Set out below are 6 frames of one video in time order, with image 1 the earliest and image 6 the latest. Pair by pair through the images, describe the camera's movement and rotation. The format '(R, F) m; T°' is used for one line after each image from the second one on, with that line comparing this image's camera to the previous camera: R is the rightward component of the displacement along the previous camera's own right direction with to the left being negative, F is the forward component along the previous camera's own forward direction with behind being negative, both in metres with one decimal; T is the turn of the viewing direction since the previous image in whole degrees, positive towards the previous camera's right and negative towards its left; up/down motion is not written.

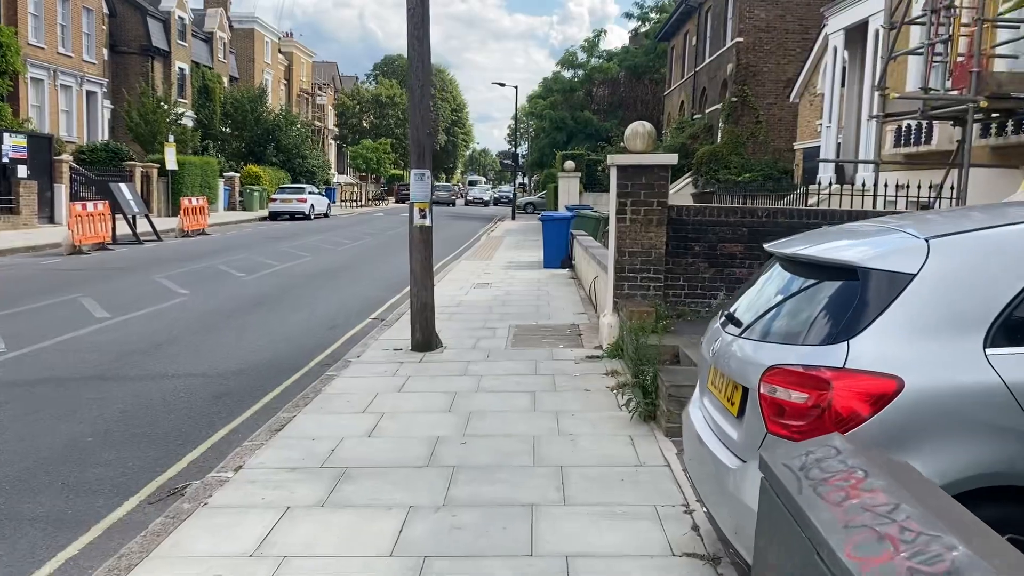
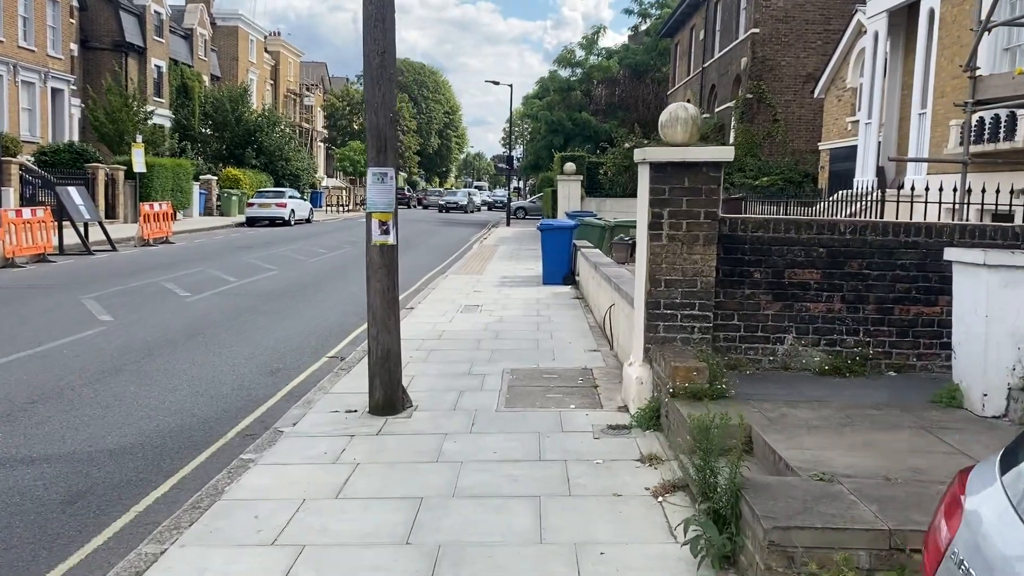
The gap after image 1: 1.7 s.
(0.0, +2.4) m; 0°
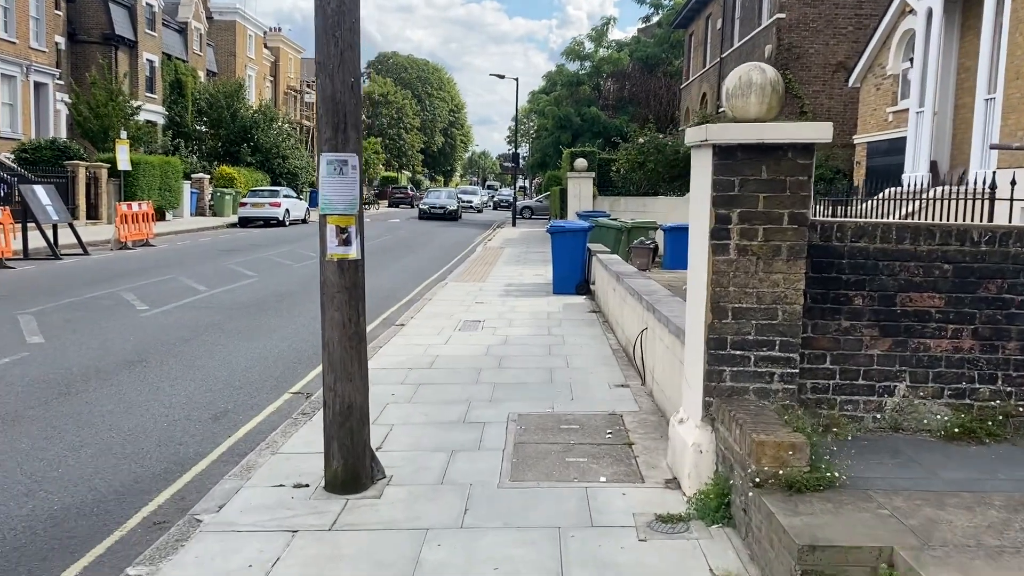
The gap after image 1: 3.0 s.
(0.0, +1.8) m; 0°
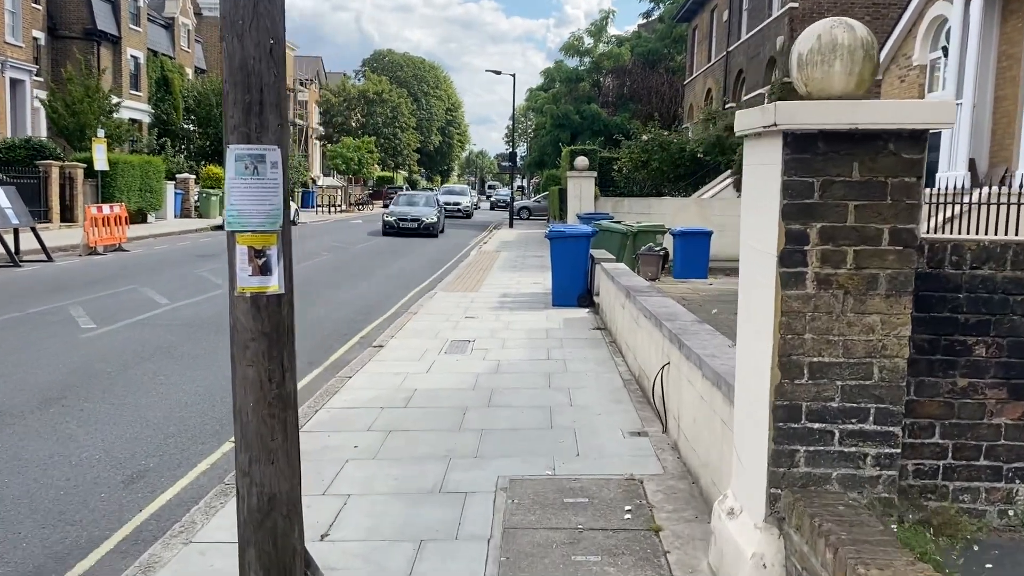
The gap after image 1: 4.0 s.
(+0.1, +1.3) m; 0°
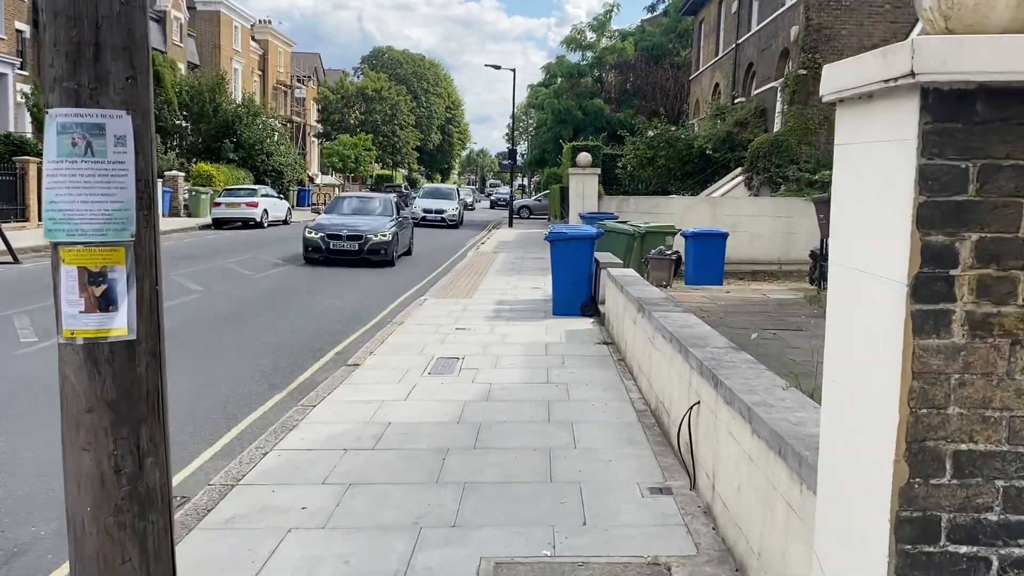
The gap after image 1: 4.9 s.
(+0.1, +1.2) m; 0°
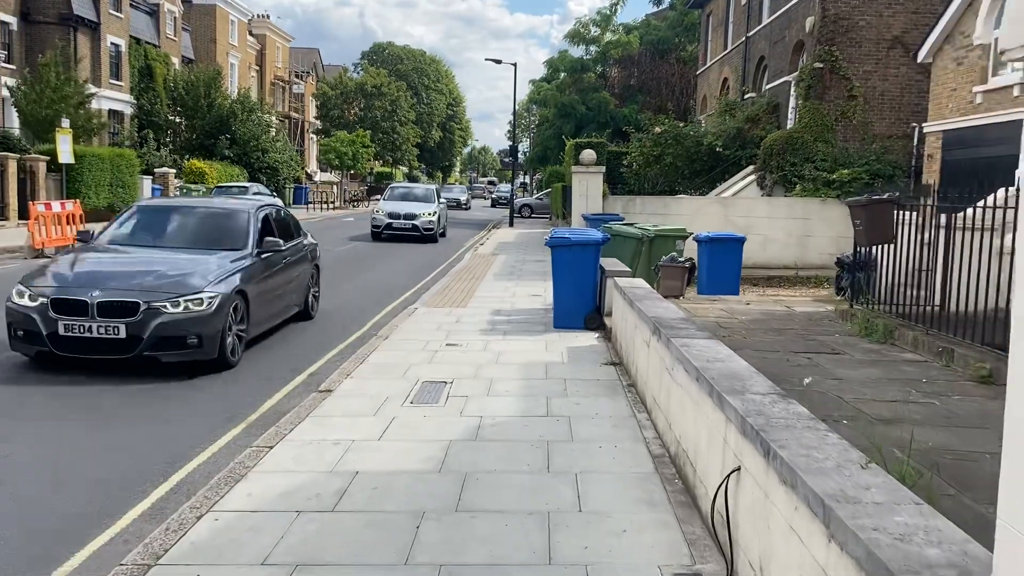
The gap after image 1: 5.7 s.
(+0.1, +1.0) m; 0°
